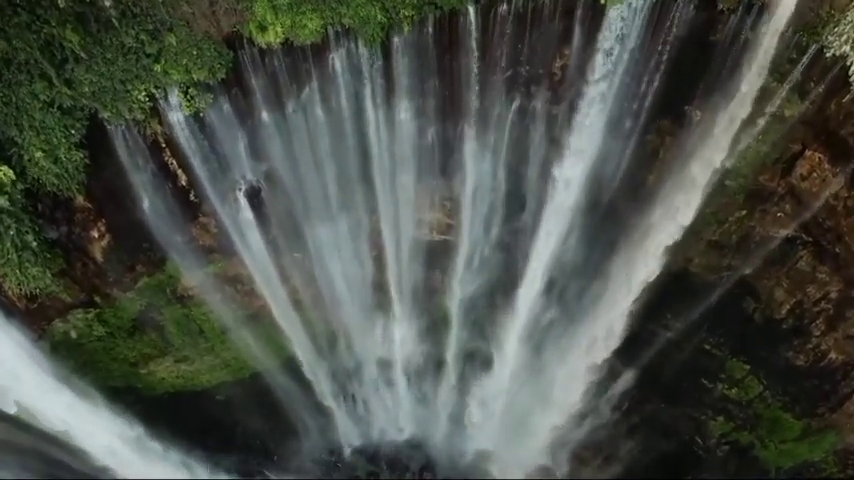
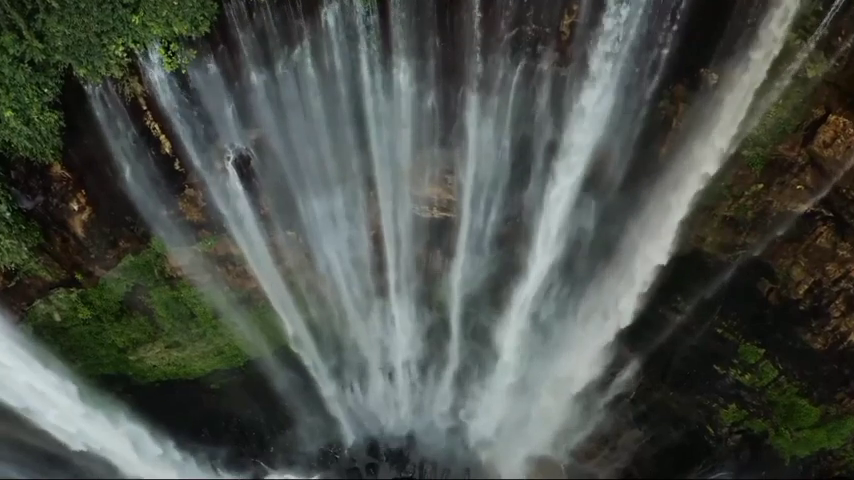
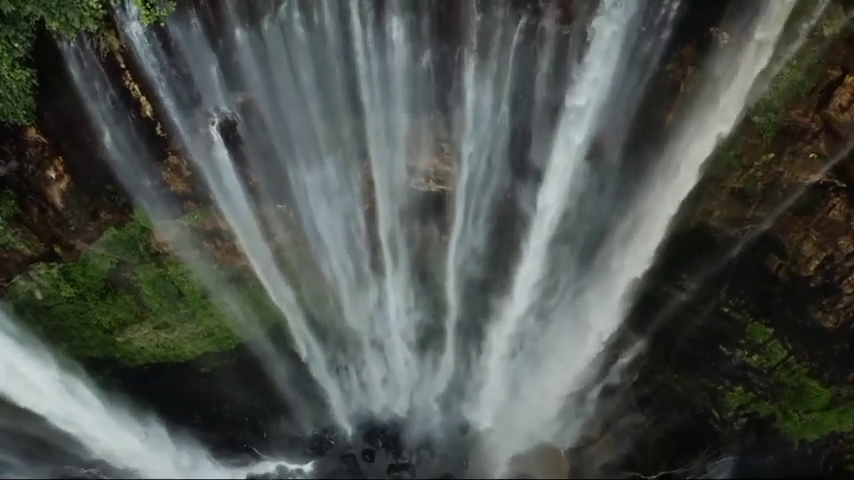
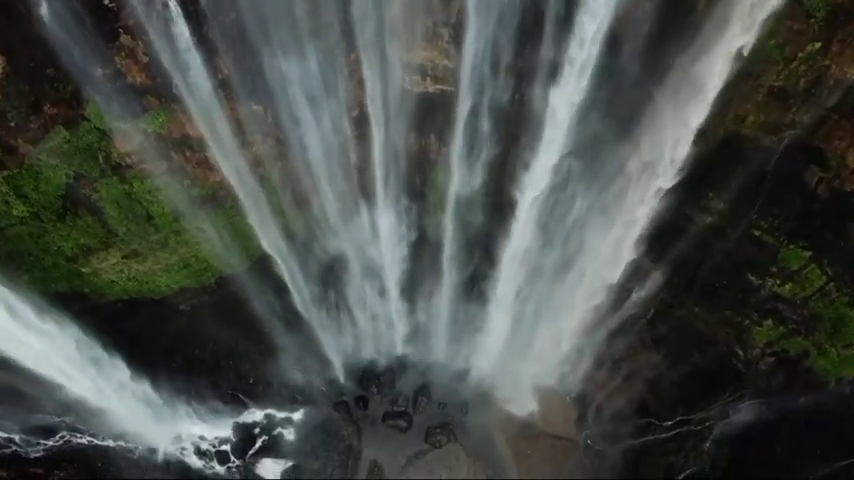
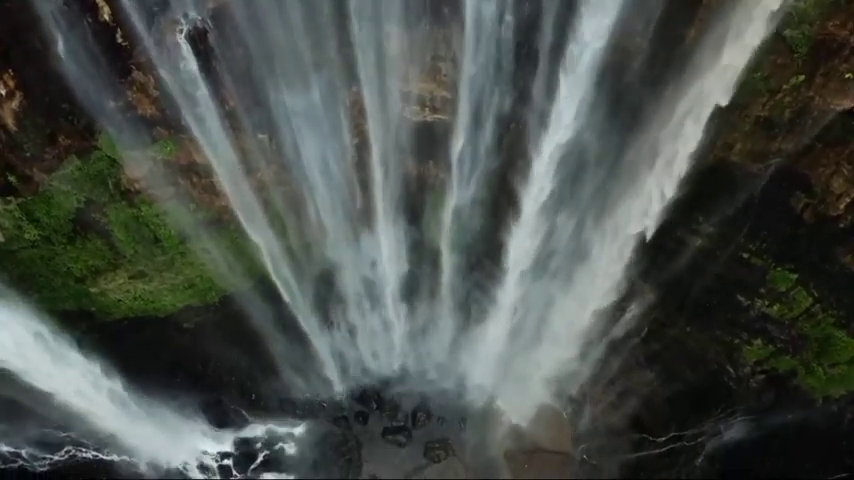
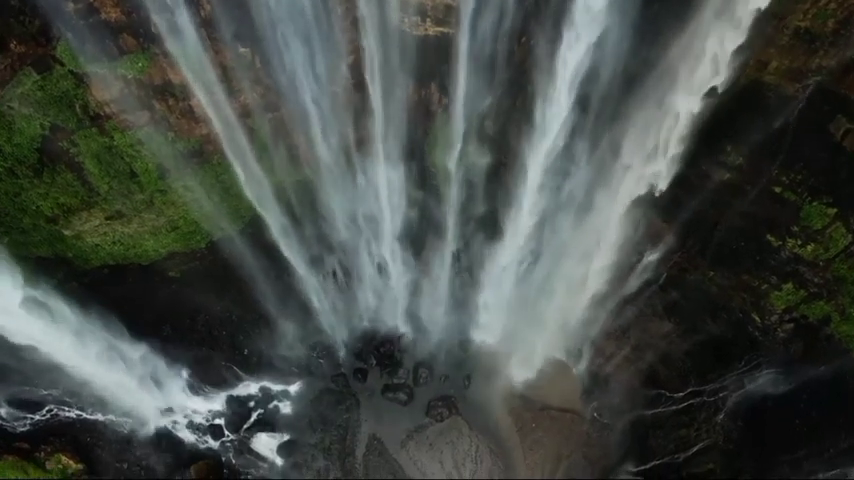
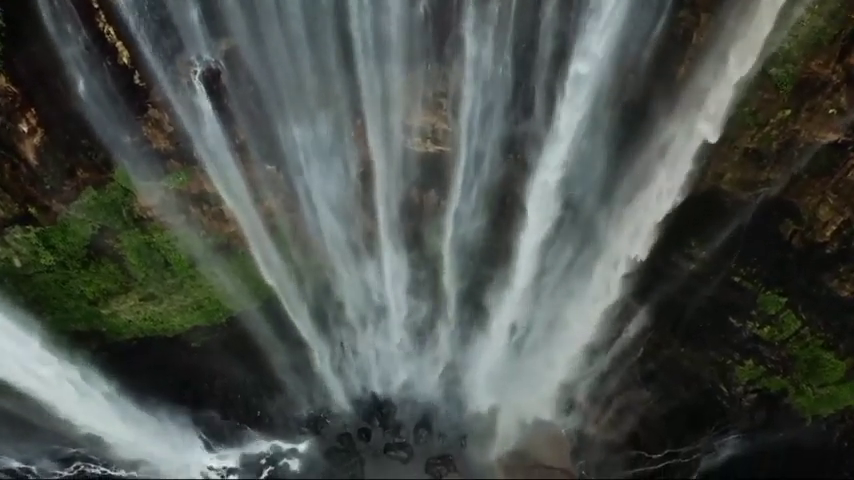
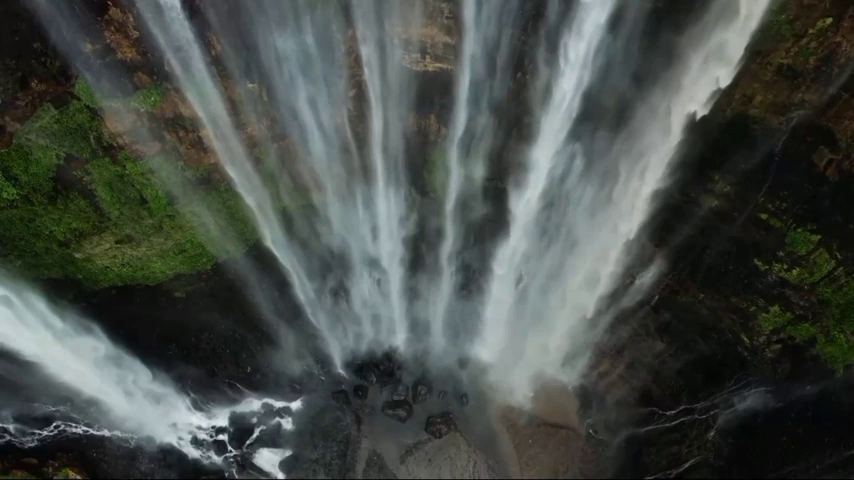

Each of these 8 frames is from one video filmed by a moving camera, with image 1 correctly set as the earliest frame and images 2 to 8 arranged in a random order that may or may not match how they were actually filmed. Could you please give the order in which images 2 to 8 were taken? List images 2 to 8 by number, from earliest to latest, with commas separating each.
2, 3, 7, 5, 4, 8, 6
